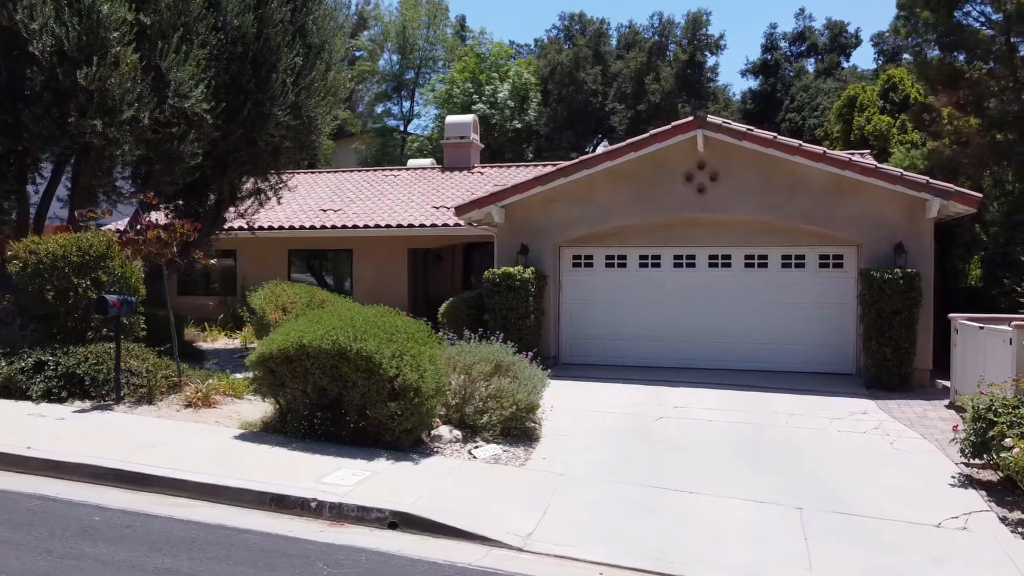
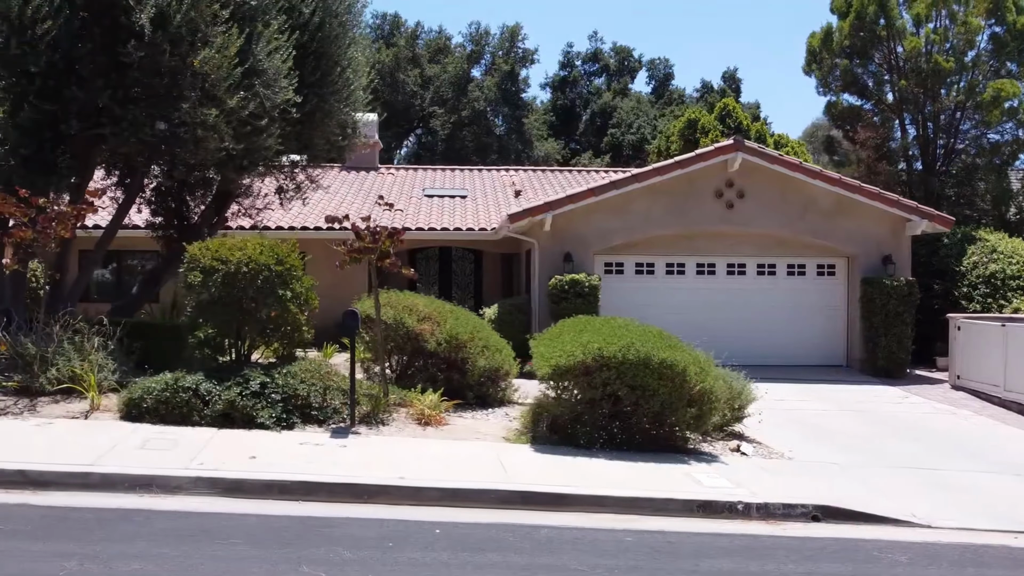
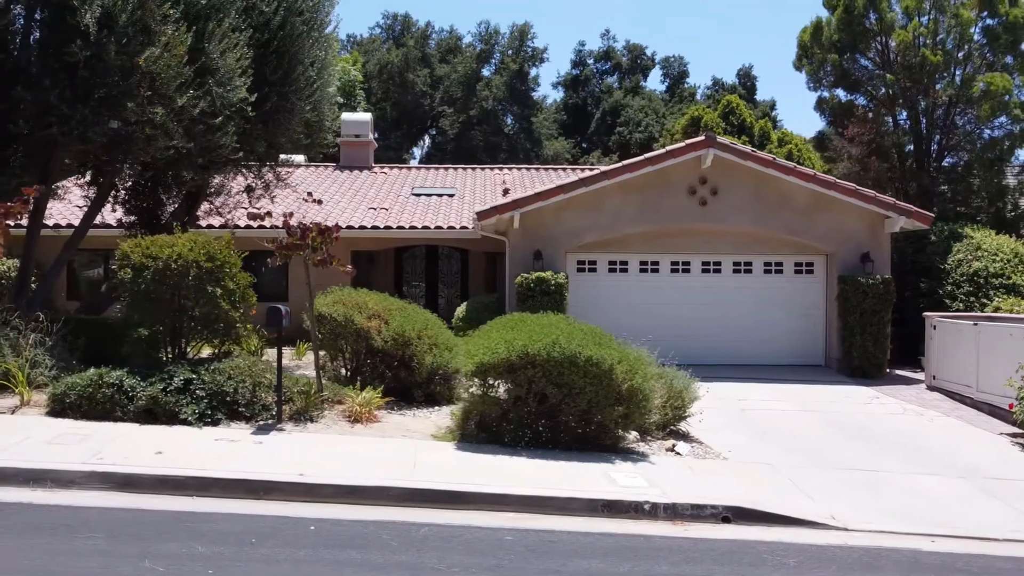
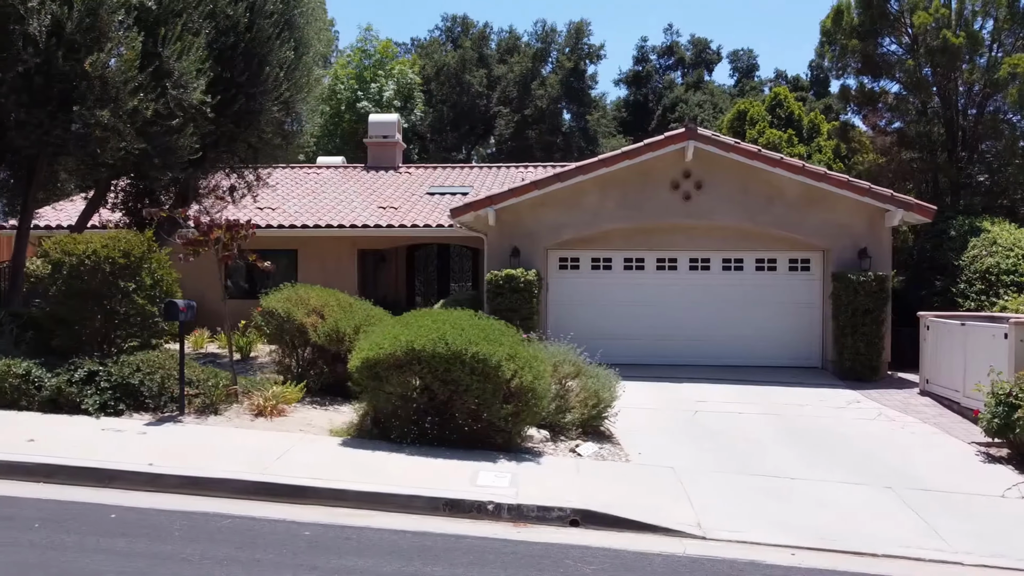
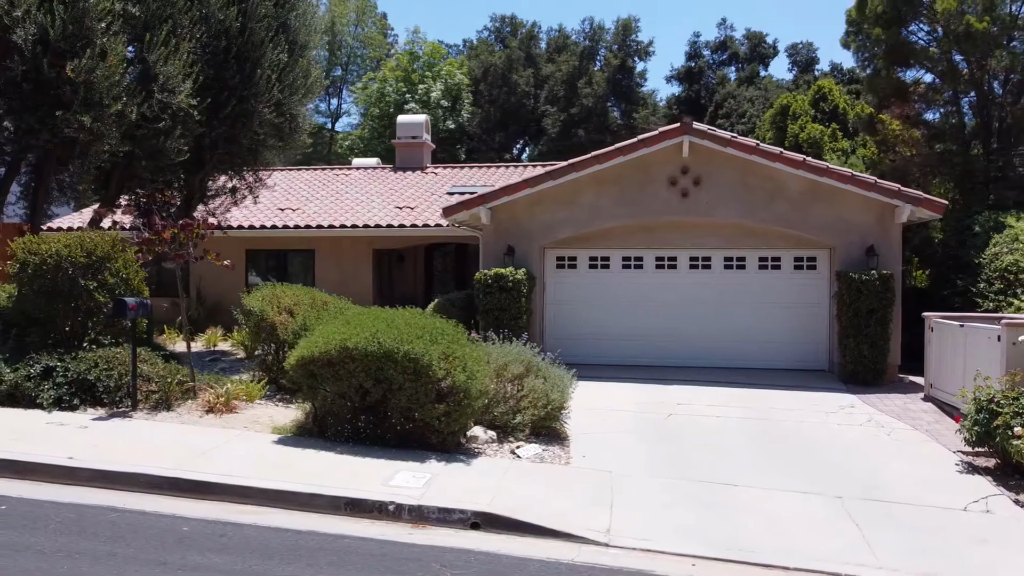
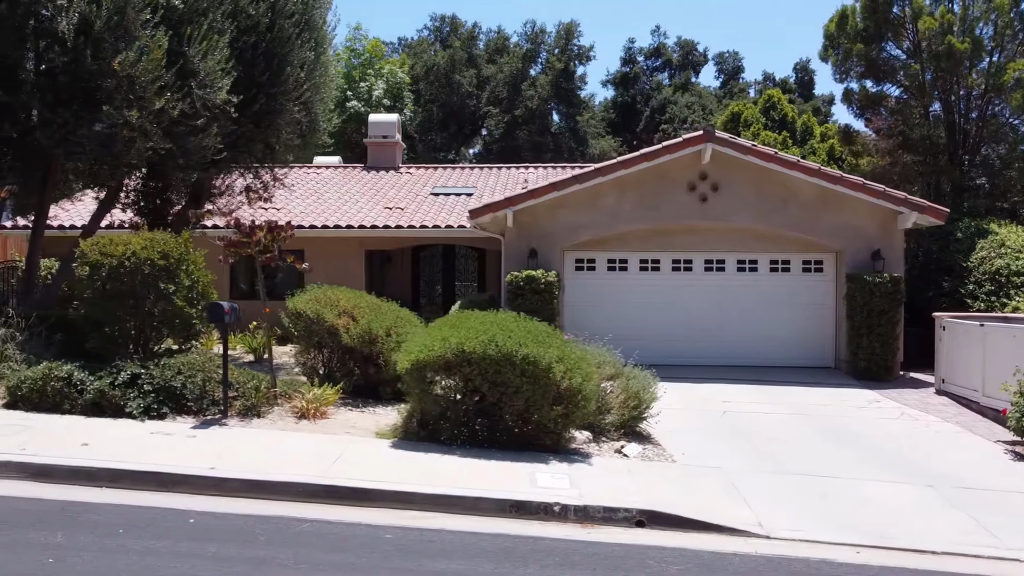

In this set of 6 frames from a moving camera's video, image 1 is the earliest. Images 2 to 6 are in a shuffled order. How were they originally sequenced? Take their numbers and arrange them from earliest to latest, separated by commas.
5, 4, 6, 3, 2
